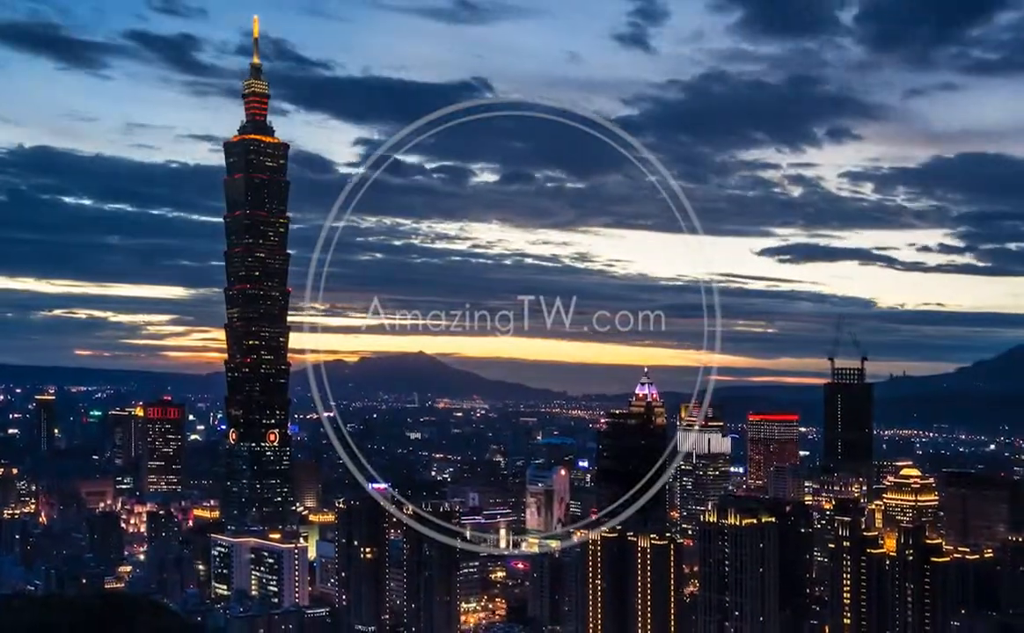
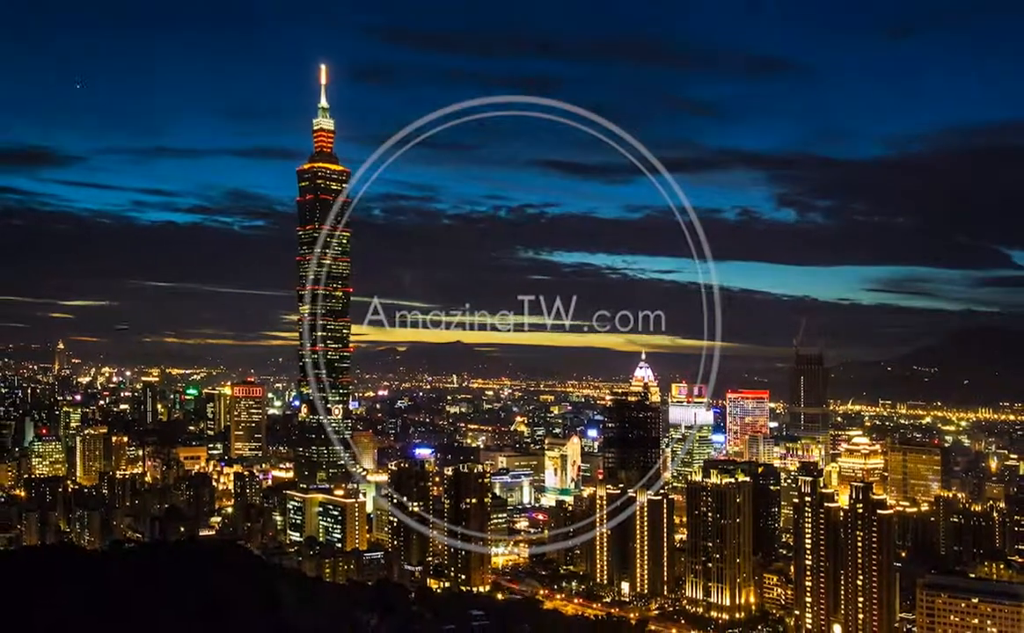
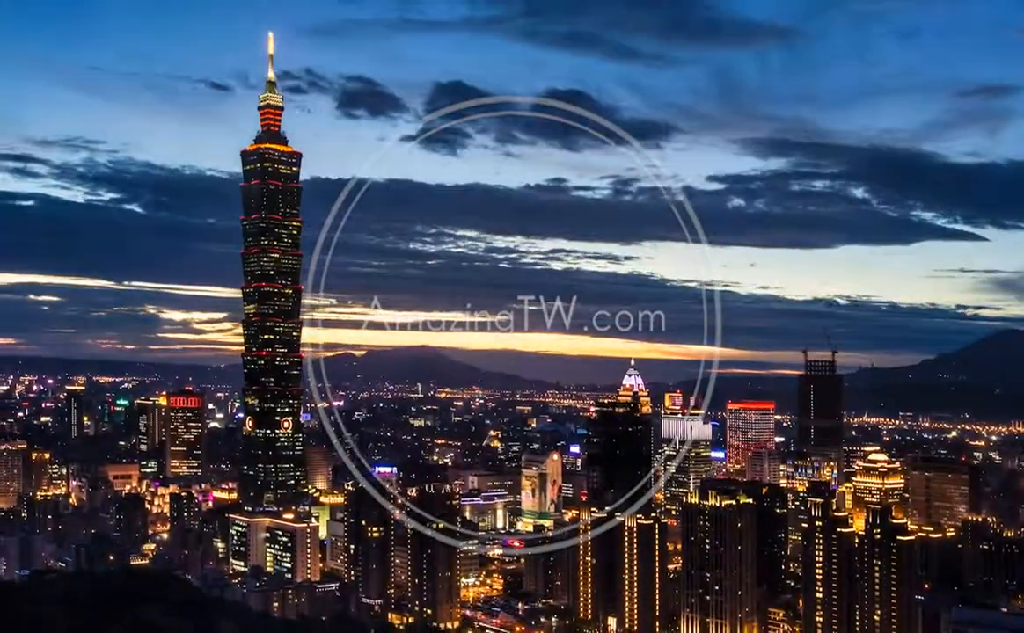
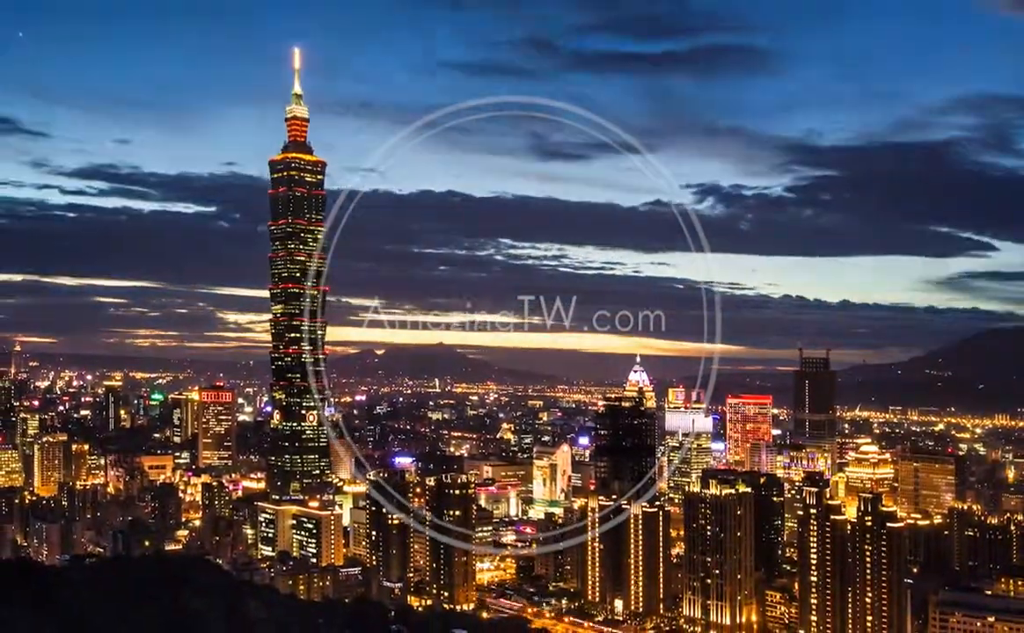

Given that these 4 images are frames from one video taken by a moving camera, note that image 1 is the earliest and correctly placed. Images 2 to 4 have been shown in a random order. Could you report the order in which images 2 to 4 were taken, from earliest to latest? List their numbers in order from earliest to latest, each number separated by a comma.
3, 4, 2
